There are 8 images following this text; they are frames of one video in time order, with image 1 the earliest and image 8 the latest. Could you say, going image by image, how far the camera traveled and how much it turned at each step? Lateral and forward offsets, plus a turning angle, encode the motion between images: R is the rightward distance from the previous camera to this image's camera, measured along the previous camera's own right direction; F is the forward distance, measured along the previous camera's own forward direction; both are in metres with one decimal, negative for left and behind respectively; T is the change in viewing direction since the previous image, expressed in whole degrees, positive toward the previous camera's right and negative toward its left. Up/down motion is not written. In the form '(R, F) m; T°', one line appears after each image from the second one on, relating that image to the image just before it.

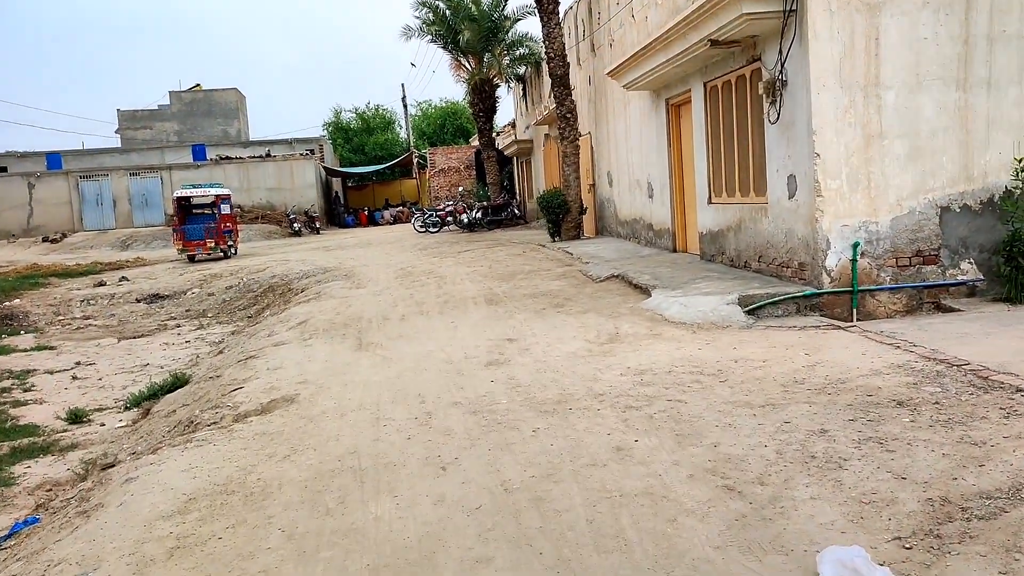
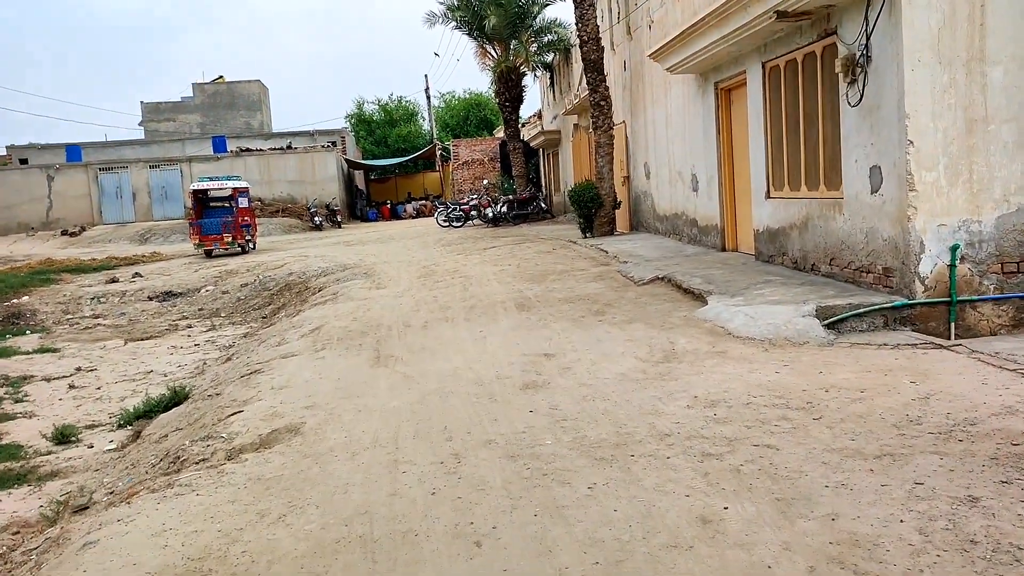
(-0.1, +1.1) m; -2°
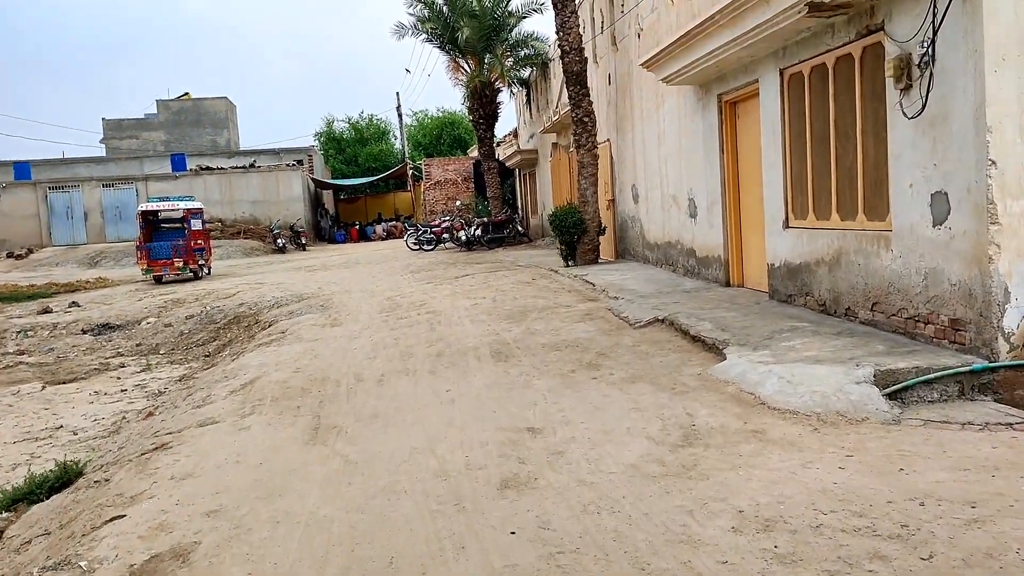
(0.0, +1.6) m; +2°
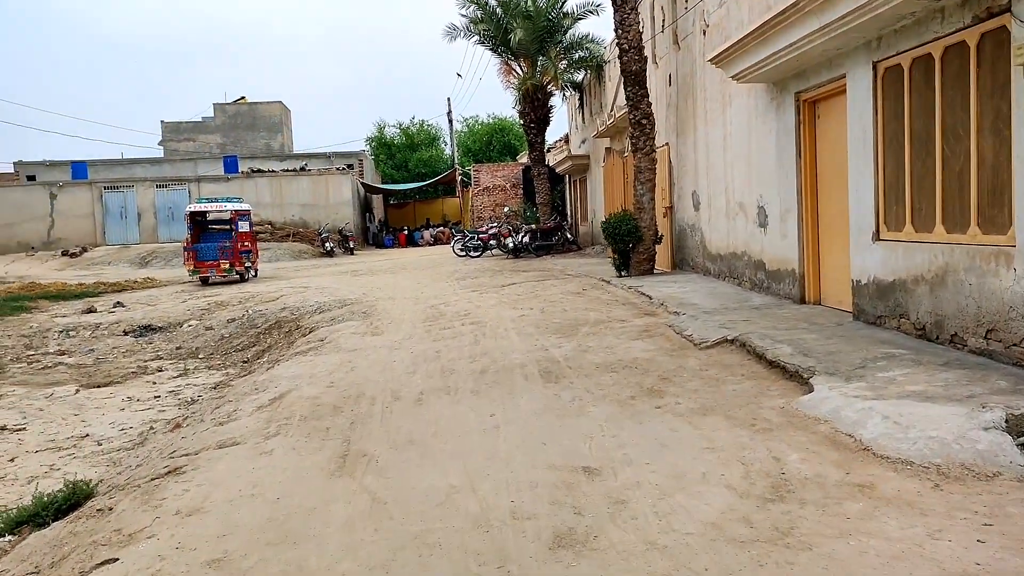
(-0.1, +0.8) m; -3°
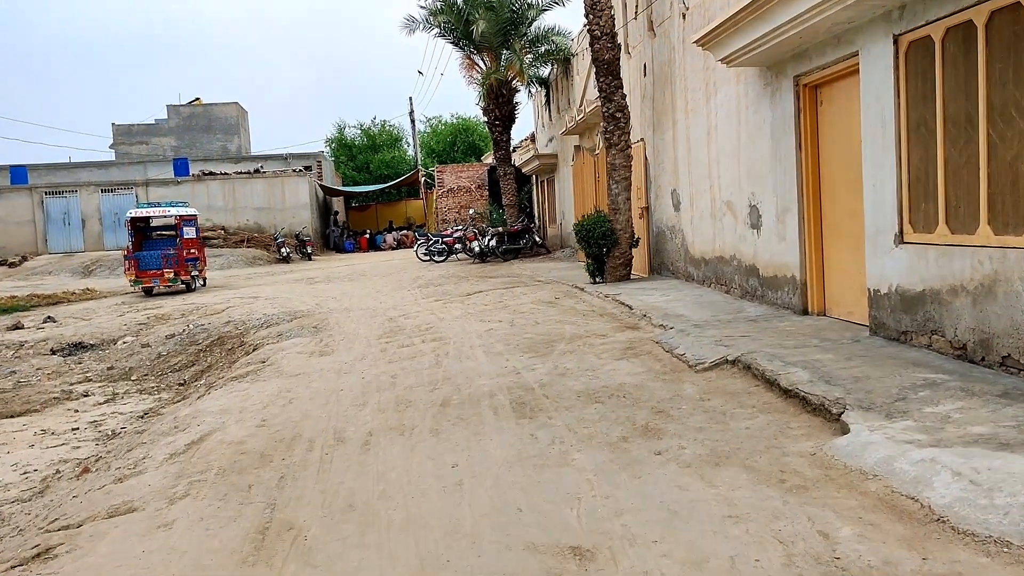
(0.0, +1.2) m; +2°
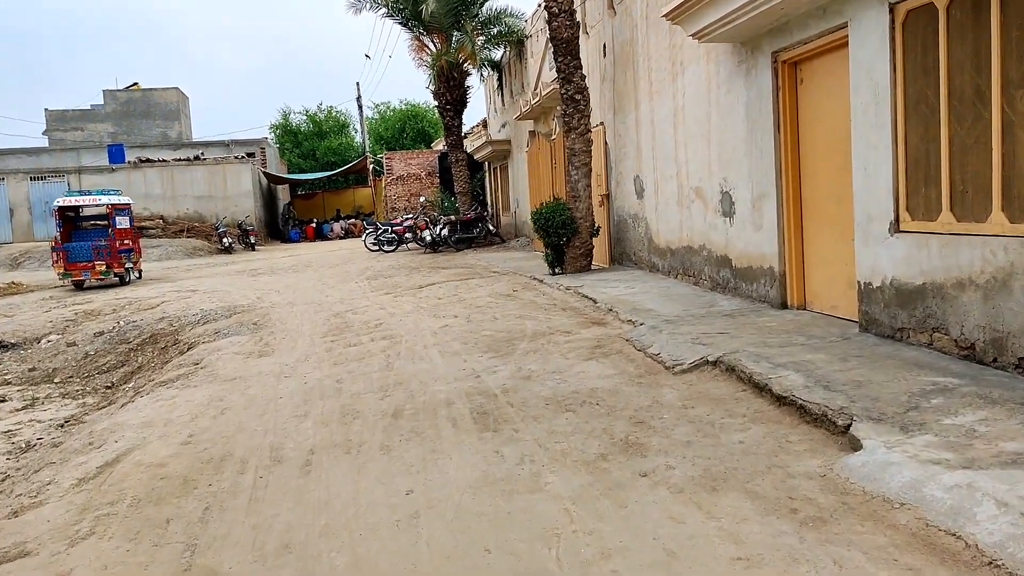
(-0.1, +0.7) m; +3°
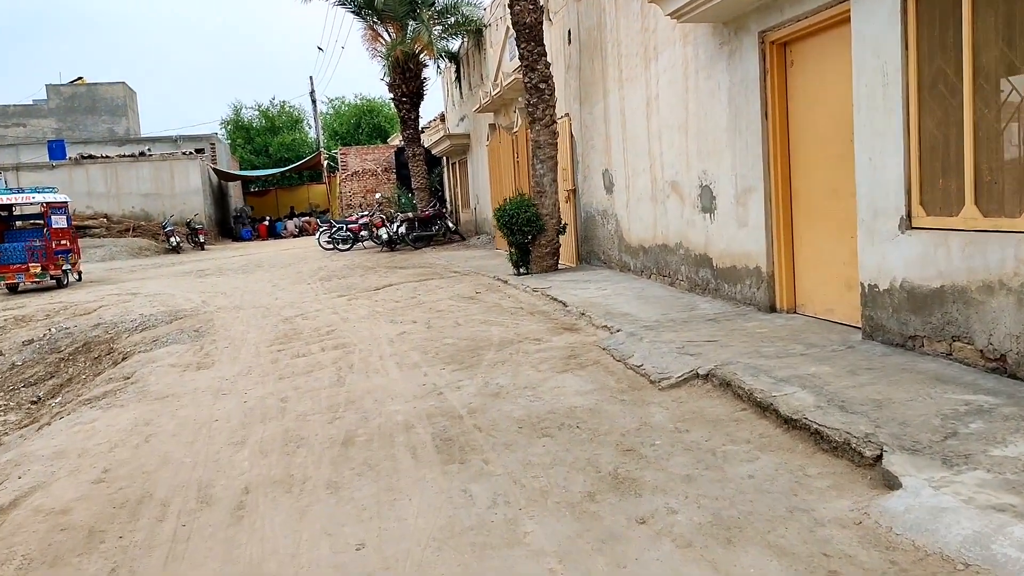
(0.0, +0.7) m; +3°
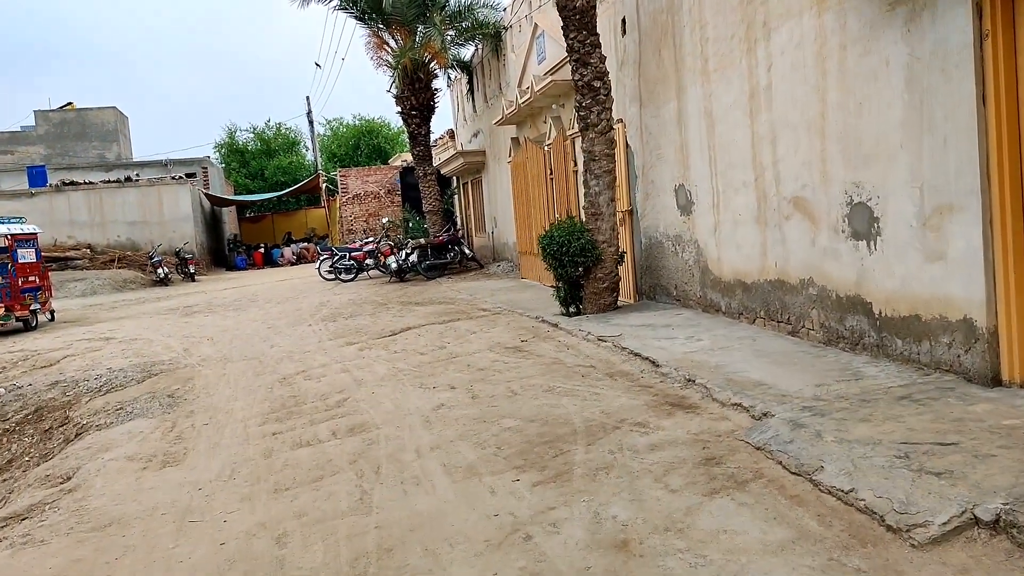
(-0.6, +2.2) m; 0°
